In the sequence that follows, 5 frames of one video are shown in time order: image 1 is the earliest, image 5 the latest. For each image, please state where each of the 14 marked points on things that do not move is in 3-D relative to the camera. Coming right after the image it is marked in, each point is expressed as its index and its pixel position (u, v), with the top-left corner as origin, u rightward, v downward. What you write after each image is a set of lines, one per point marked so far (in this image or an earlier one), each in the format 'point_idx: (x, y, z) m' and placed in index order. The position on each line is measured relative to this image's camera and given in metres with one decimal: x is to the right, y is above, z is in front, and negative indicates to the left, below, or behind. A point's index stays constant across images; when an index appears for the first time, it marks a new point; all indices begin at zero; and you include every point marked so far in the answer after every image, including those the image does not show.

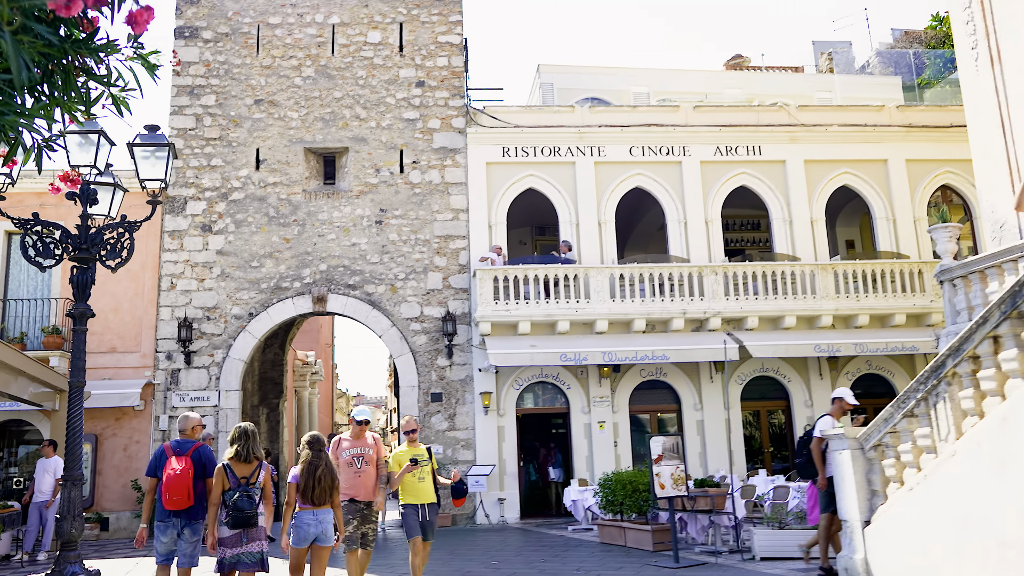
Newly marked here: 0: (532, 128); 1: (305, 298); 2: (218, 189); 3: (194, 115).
0: (+0.3, +2.6, +13.5) m
1: (-3.2, -0.2, +12.9) m
2: (-4.7, +1.6, +13.1) m
3: (-5.1, +2.8, +13.3) m
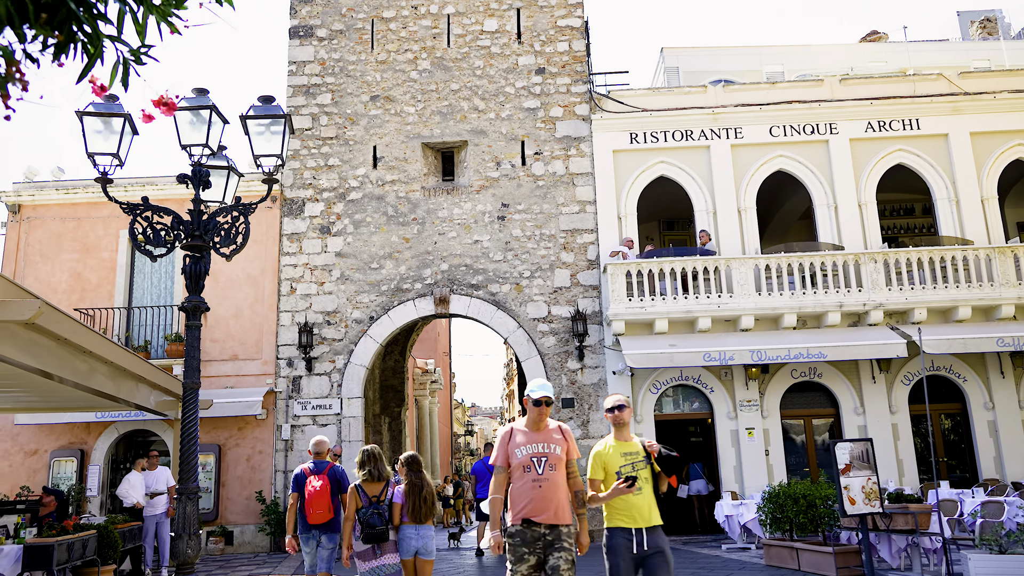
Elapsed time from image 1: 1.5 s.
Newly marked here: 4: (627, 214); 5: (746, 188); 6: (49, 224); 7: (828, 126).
0: (+2.3, +2.7, +12.5) m
1: (-1.3, -0.2, +12.3) m
2: (-2.7, +1.5, +12.7) m
3: (-3.2, +2.7, +12.9) m
4: (+1.7, +1.1, +12.3) m
5: (+3.5, +1.5, +12.3) m
6: (-7.2, +1.0, +12.8) m
7: (+4.8, +2.4, +12.4) m
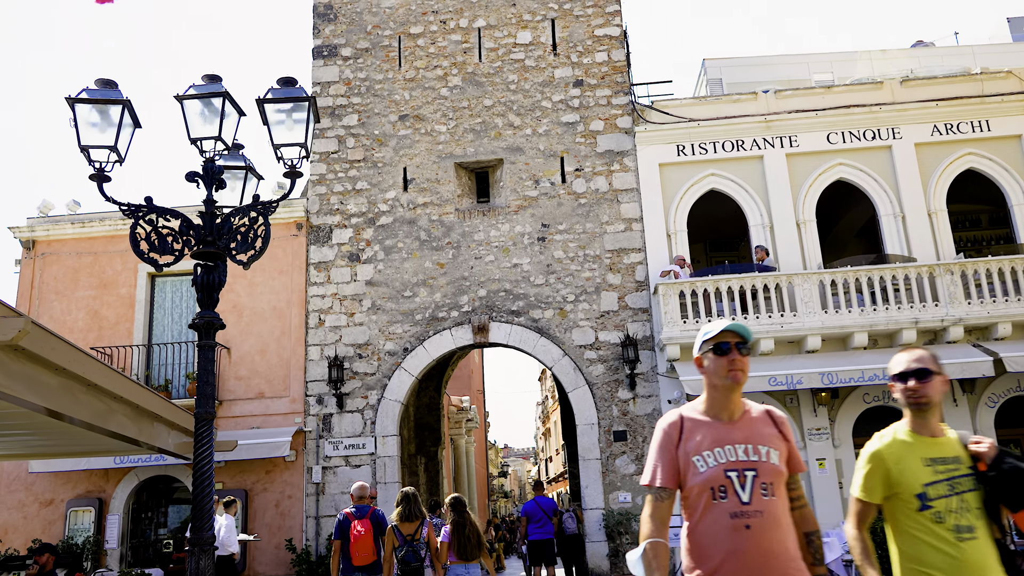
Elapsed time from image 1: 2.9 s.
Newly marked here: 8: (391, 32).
0: (+2.8, +2.4, +11.7) m
1: (-0.7, -0.6, +11.4) m
2: (-2.1, +1.1, +12.0) m
3: (-2.6, +2.3, +12.3) m
4: (+2.3, +0.8, +11.5) m
5: (+4.1, +1.2, +11.4) m
6: (-6.6, +0.4, +12.2) m
7: (+5.3, +2.2, +11.5) m
8: (-1.9, +3.9, +12.6) m
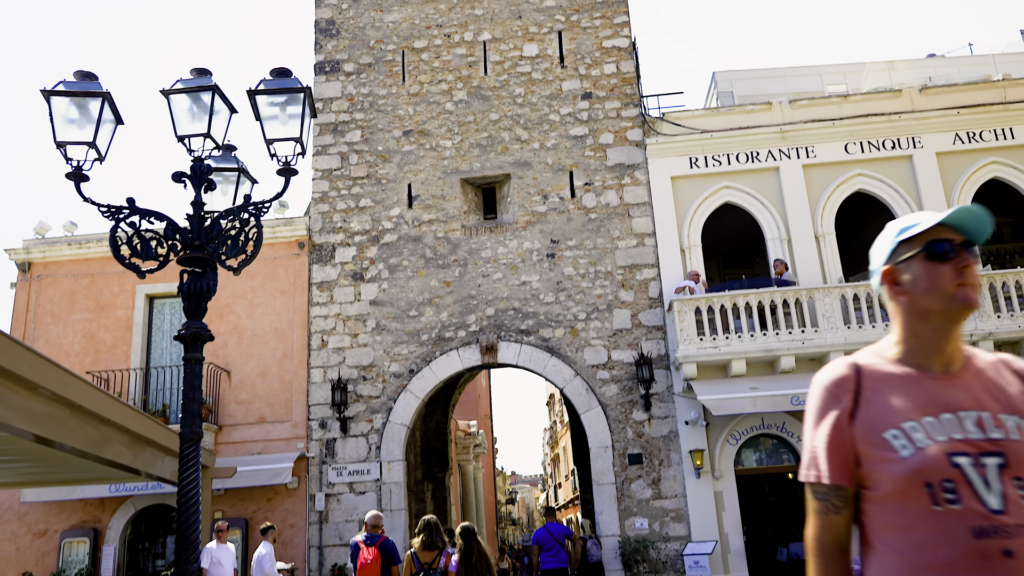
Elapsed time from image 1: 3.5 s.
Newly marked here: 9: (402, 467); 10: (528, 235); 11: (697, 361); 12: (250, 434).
0: (+2.9, +2.2, +11.4) m
1: (-0.5, -0.8, +11.0) m
2: (-2.0, +0.8, +11.6) m
3: (-2.5, +2.0, +12.0) m
4: (+2.4, +0.6, +11.1) m
5: (+4.2, +1.0, +11.1) m
6: (-6.5, +0.1, +11.8) m
7: (+5.4, +2.0, +11.2) m
8: (-1.8, +3.6, +12.4) m
9: (-1.4, -2.3, +10.7) m
10: (+0.2, +0.7, +11.4) m
11: (+2.3, -0.9, +10.2) m
12: (-3.5, -2.0, +11.1) m
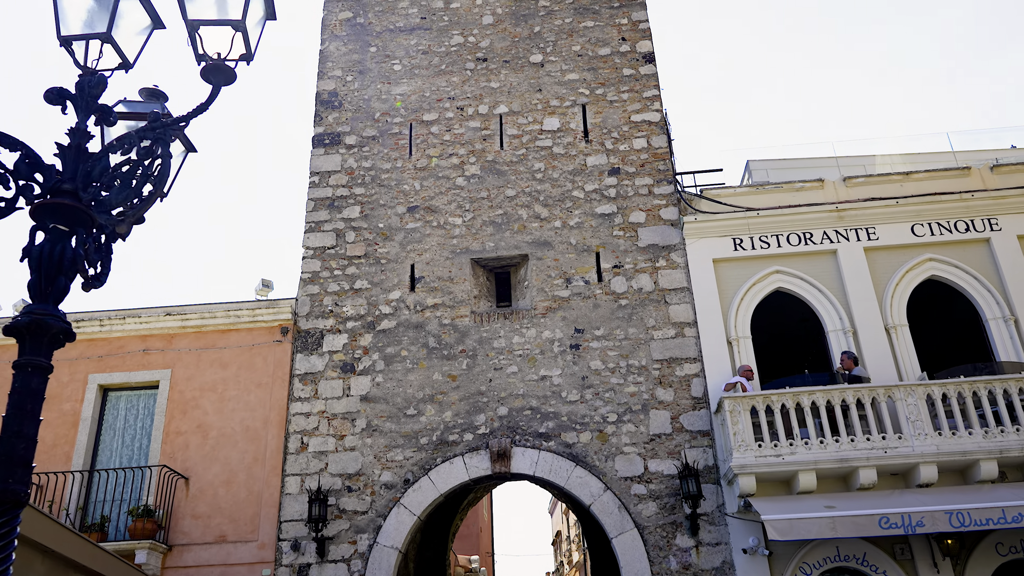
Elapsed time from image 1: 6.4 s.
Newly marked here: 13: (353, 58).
0: (+3.1, +1.0, +10.0) m
1: (-0.3, -1.9, +9.2) m
2: (-1.8, -0.4, +10.1) m
3: (-2.3, +0.7, +10.6) m
4: (+2.6, -0.6, +9.5) m
5: (+4.4, -0.1, +9.5) m
6: (-6.3, -1.0, +10.2) m
7: (+5.6, +0.8, +9.8) m
8: (-1.5, +2.3, +11.3) m
9: (-1.3, -3.3, +8.6) m
10: (+0.4, -0.4, +9.8) m
11: (+2.5, -1.9, +8.4) m
12: (-3.4, -3.0, +9.1) m
13: (-2.3, +3.3, +11.8) m
